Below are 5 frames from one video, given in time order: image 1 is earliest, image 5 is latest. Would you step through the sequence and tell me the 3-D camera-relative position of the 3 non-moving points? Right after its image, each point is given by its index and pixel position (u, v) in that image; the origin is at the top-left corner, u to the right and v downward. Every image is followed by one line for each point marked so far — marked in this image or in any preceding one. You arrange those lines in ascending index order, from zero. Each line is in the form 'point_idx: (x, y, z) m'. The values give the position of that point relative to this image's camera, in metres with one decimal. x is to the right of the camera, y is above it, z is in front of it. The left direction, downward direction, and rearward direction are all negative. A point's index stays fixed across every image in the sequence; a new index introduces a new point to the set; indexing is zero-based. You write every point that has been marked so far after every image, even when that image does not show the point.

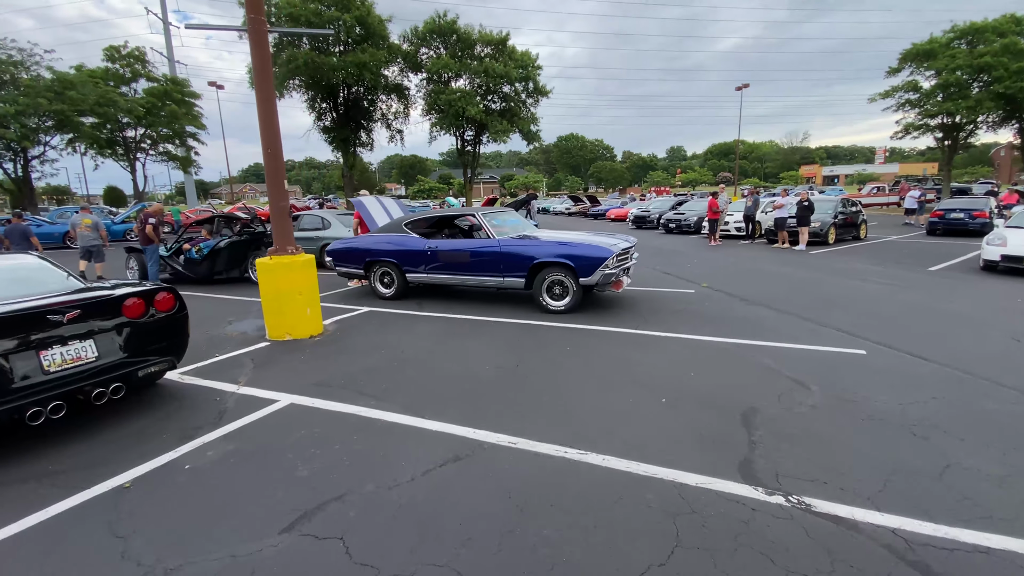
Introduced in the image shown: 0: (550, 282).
0: (+0.5, +0.1, +6.7) m
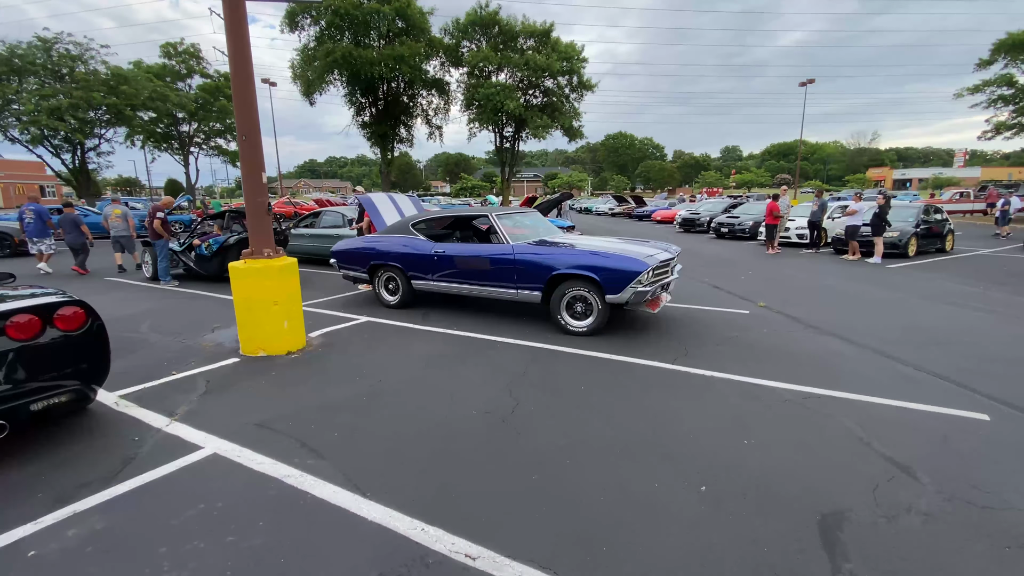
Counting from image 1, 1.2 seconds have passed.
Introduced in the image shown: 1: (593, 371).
0: (+0.7, -0.1, +5.6) m
1: (+0.8, -0.8, +4.6) m
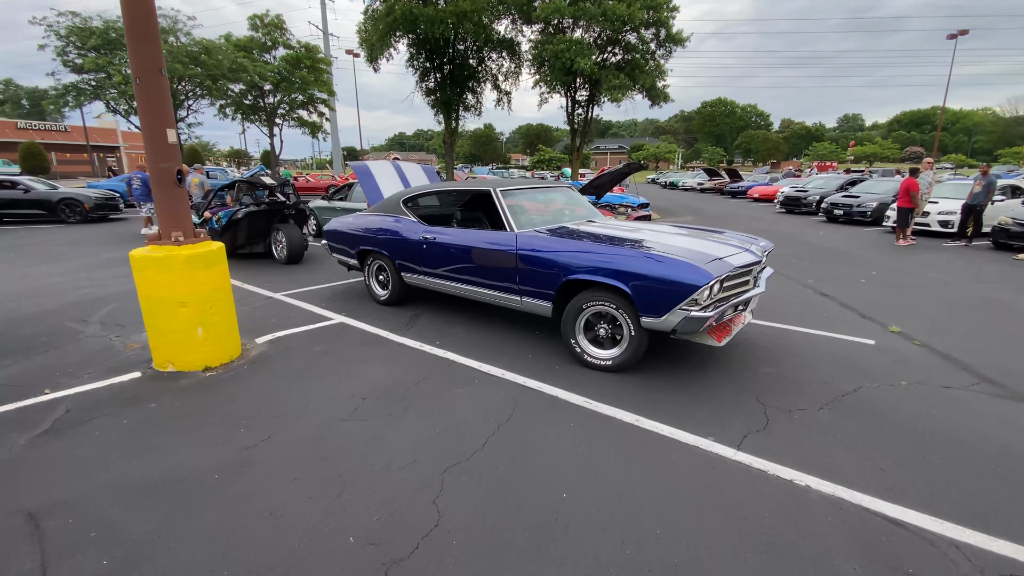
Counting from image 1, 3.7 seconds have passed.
0: (+0.6, -0.2, +3.9) m
1: (+0.5, -0.9, +2.8) m
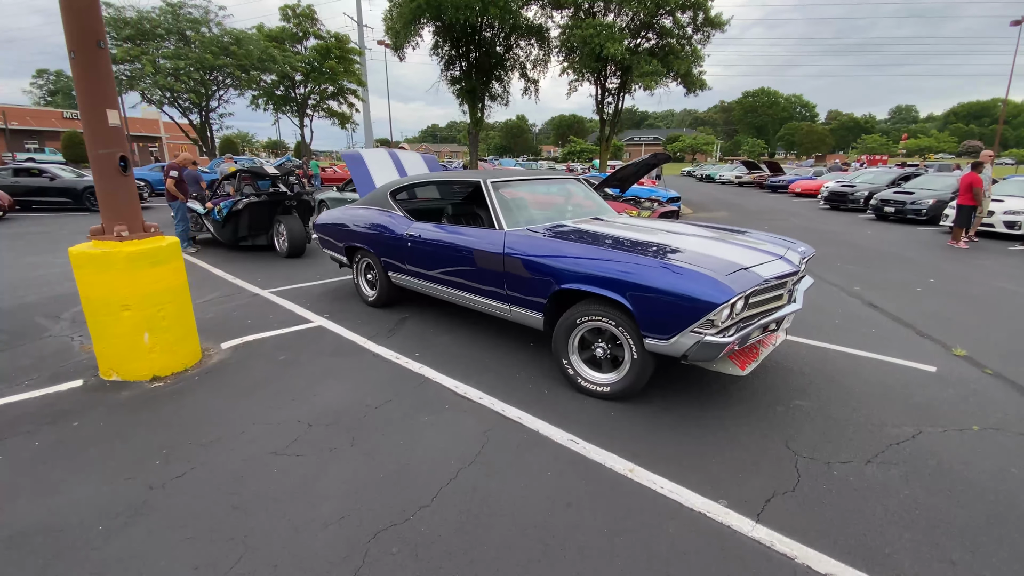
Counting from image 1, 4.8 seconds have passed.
0: (+0.5, -0.3, +3.3) m
1: (+0.3, -1.0, +2.3) m
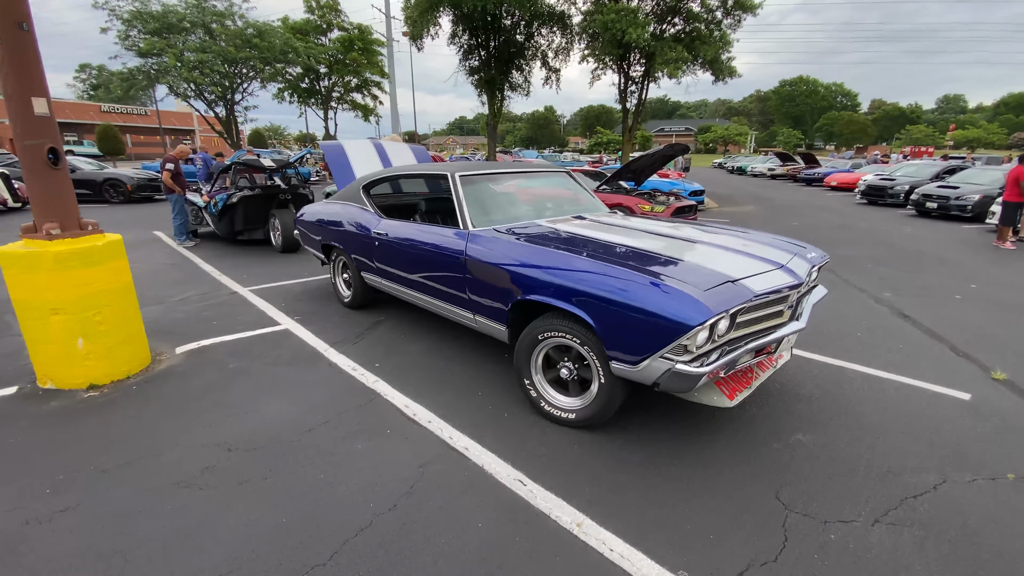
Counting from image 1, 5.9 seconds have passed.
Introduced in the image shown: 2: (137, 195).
0: (+0.2, -0.4, +2.8) m
1: (0.0, -1.1, +1.9) m
2: (-11.4, +2.8, +14.5) m
